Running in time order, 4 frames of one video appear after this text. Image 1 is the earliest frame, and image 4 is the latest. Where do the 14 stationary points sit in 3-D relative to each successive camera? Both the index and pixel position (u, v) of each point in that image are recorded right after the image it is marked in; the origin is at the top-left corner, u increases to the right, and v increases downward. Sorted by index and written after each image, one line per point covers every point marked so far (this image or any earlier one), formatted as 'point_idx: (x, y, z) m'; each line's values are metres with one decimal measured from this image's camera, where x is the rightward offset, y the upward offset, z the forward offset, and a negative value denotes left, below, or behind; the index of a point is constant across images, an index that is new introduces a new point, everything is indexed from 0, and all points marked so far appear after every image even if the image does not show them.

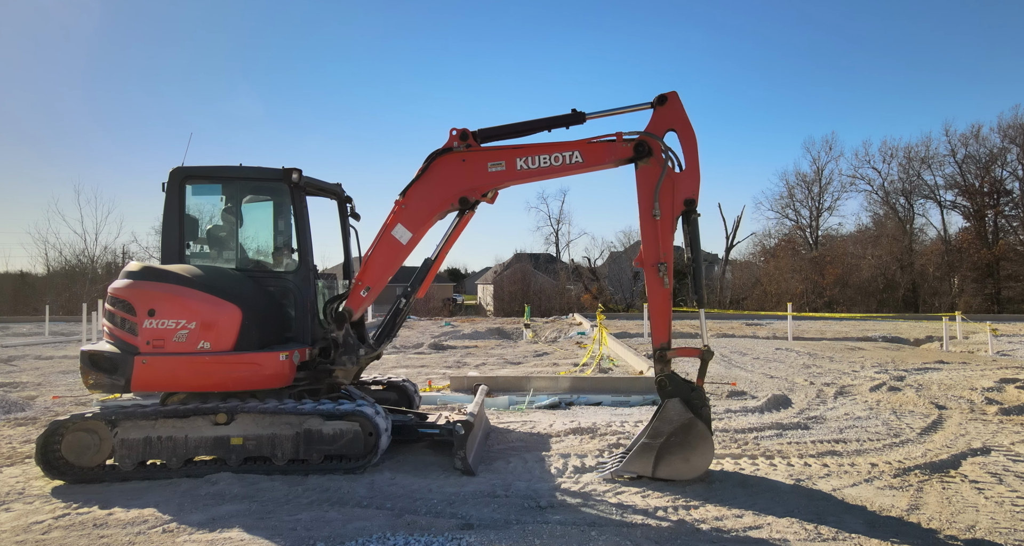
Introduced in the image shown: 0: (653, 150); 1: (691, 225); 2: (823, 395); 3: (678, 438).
0: (+1.2, +1.0, +5.2) m
1: (+1.5, +0.4, +5.1) m
2: (+4.1, -1.6, +8.1) m
3: (+1.2, -1.2, +4.6) m
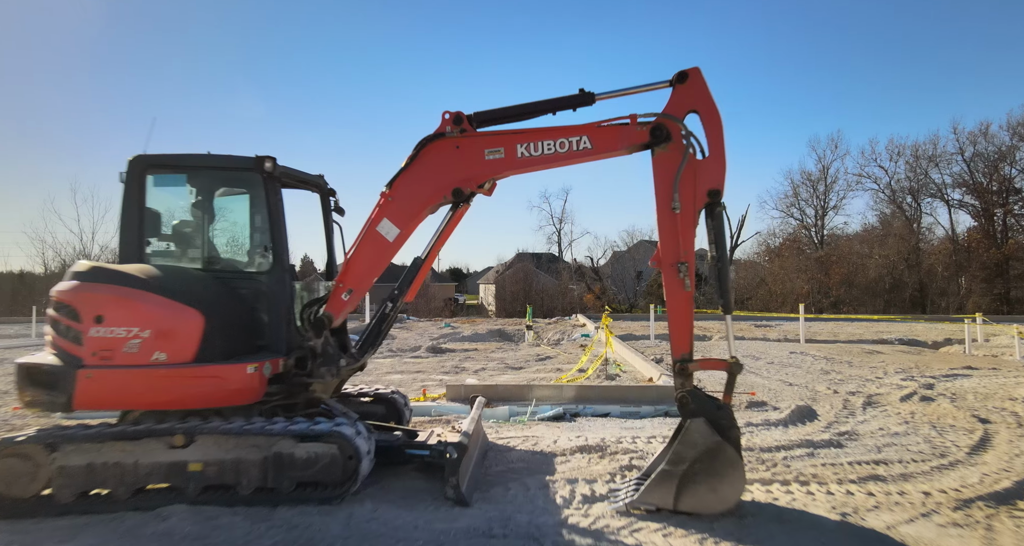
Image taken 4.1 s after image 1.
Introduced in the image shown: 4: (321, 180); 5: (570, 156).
0: (+1.2, +1.0, +4.6) m
1: (+1.5, +0.4, +4.5) m
2: (+4.1, -1.6, +7.5) m
3: (+1.2, -1.2, +4.0) m
4: (-1.8, +0.9, +5.8) m
5: (+0.4, +0.9, +4.8) m
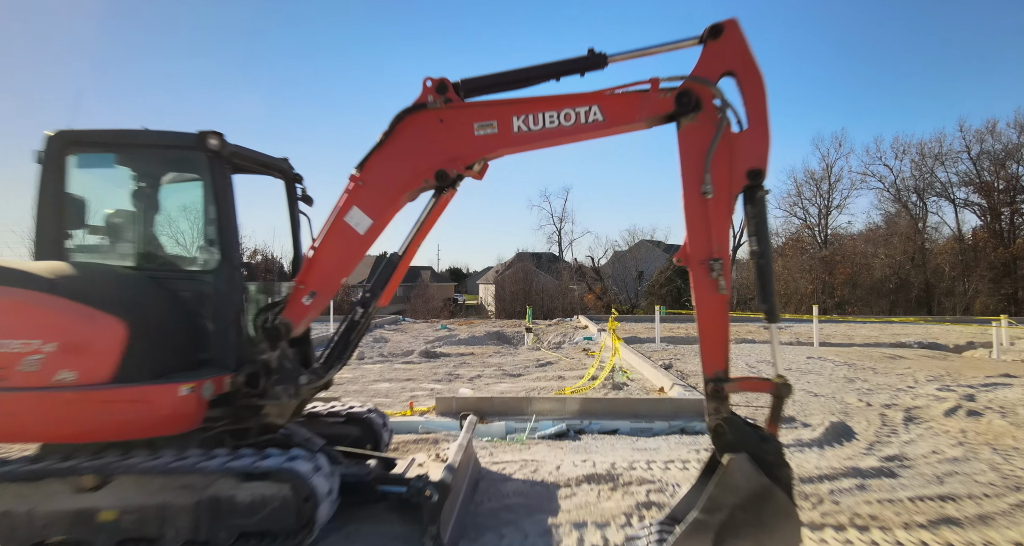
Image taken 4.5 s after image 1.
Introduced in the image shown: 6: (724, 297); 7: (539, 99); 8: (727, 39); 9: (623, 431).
0: (+1.1, +1.0, +3.7) m
1: (+1.4, +0.4, +3.6) m
2: (+4.0, -1.6, +6.7) m
3: (+1.2, -1.2, +3.2) m
4: (-1.8, +0.9, +5.0) m
5: (+0.4, +0.9, +4.0) m
6: (+1.2, -0.1, +3.6) m
7: (+0.2, +1.1, +4.0) m
8: (+1.3, +1.4, +3.7) m
9: (+1.2, -1.7, +6.7) m
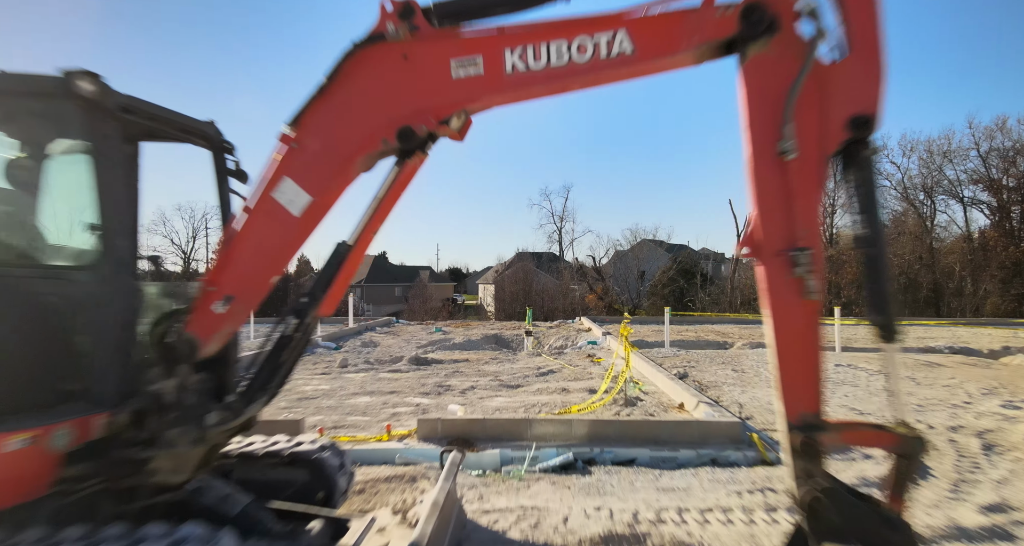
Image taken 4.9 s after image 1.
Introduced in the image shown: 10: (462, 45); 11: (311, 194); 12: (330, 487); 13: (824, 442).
0: (+1.1, +1.0, +2.6) m
1: (+1.4, +0.4, +2.5) m
2: (+4.0, -1.6, +5.5) m
3: (+1.2, -1.2, +2.0) m
4: (-1.9, +0.9, +3.8) m
5: (+0.4, +0.9, +2.8) m
6: (+1.2, -0.1, +2.5) m
7: (+0.1, +1.1, +2.9) m
8: (+1.3, +1.4, +2.6) m
9: (+1.2, -1.7, +5.6) m
10: (-0.2, +1.1, +2.9) m
11: (-1.0, +0.4, +3.0) m
12: (-1.1, -1.3, +3.8) m
13: (+1.2, -0.6, +2.3) m
